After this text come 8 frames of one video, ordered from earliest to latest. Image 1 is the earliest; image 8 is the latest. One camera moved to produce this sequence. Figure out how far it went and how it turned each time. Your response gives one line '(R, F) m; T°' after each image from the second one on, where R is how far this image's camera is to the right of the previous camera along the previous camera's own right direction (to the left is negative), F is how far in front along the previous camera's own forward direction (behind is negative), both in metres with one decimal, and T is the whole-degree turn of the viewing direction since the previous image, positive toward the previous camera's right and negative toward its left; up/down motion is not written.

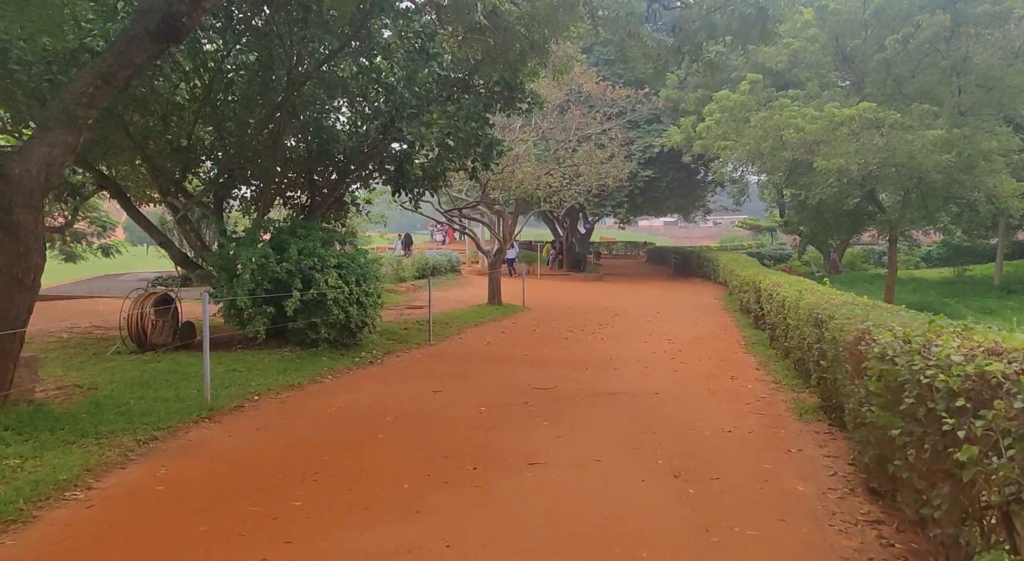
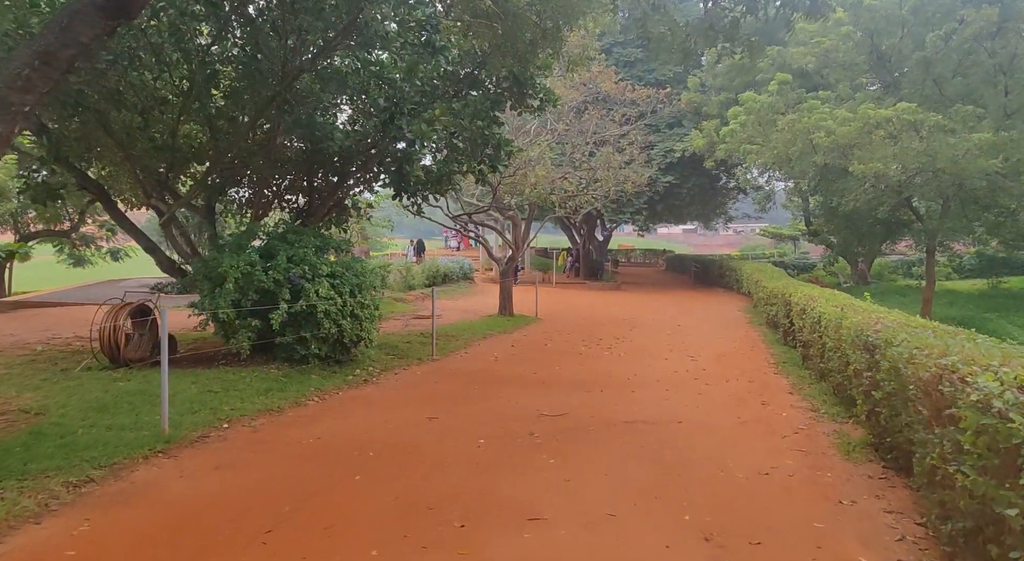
(+0.1, +0.9) m; -1°
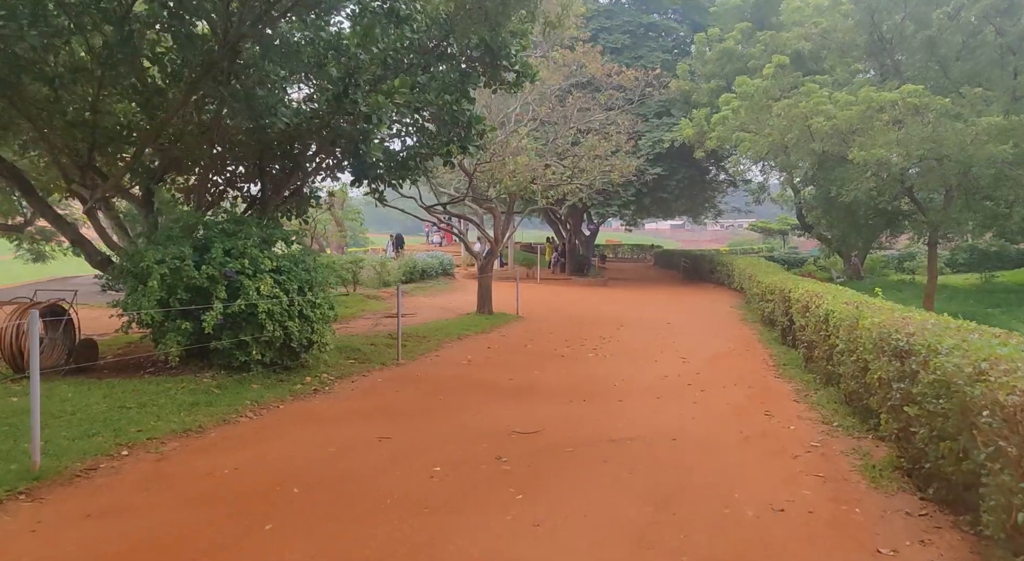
(+0.2, +1.1) m; +1°
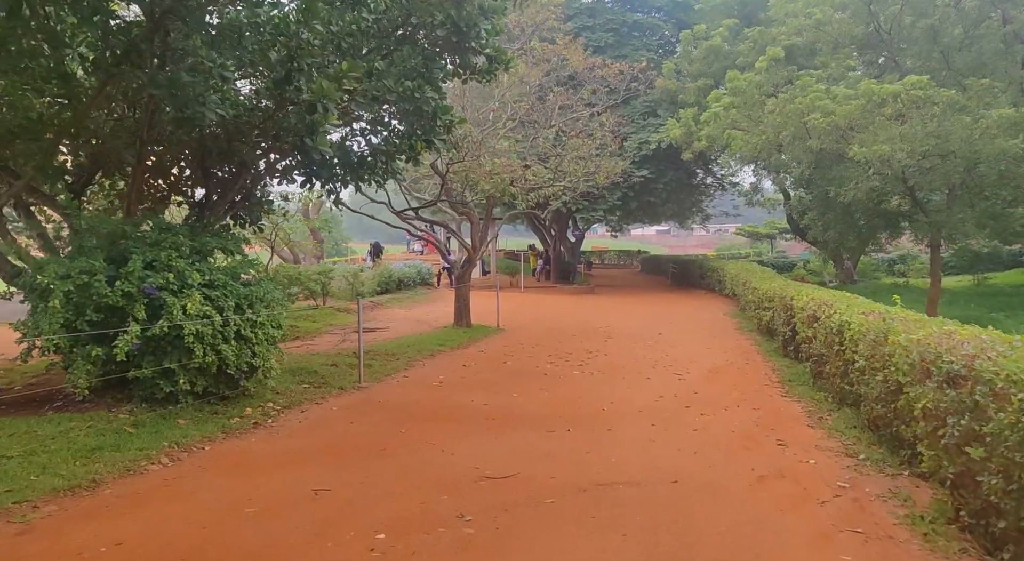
(+0.1, +1.1) m; +1°
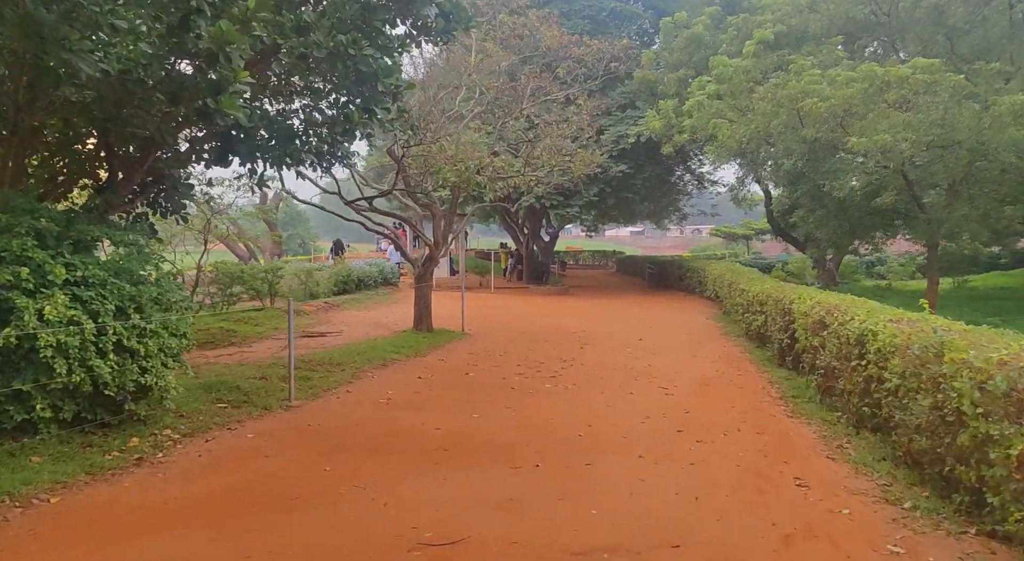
(+0.1, +1.4) m; +2°
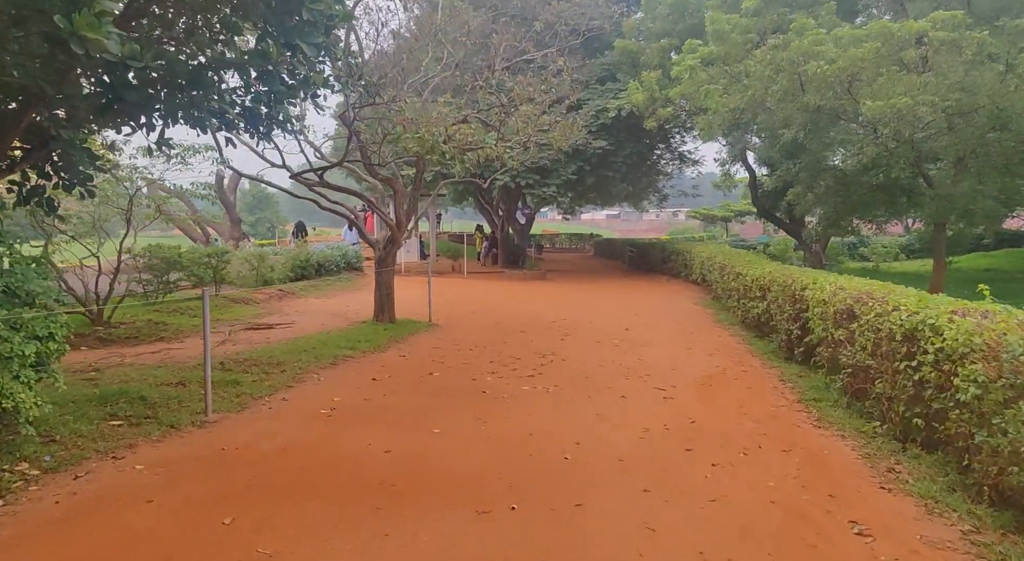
(+0.1, +1.4) m; +2°
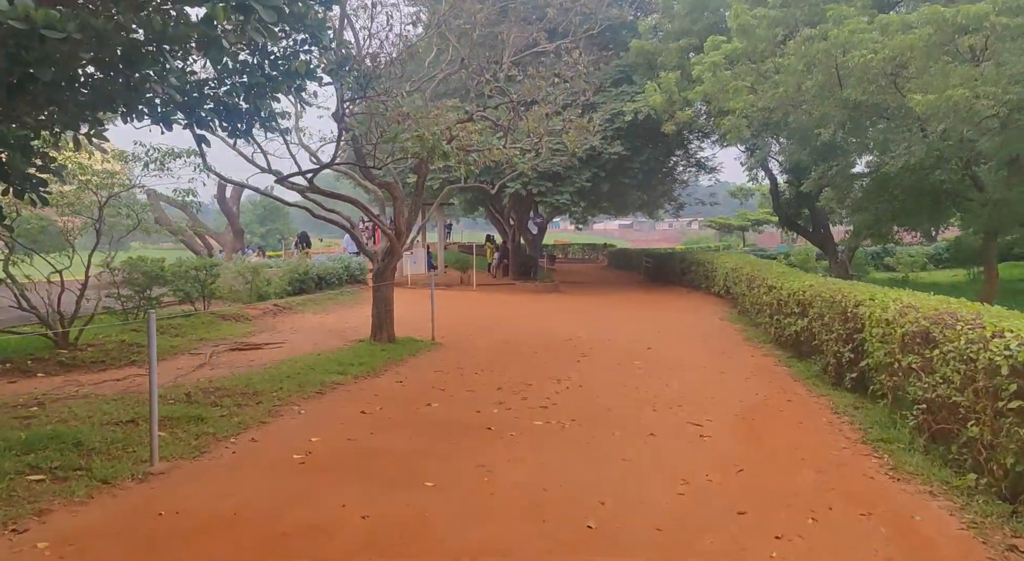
(0.0, +1.1) m; -1°
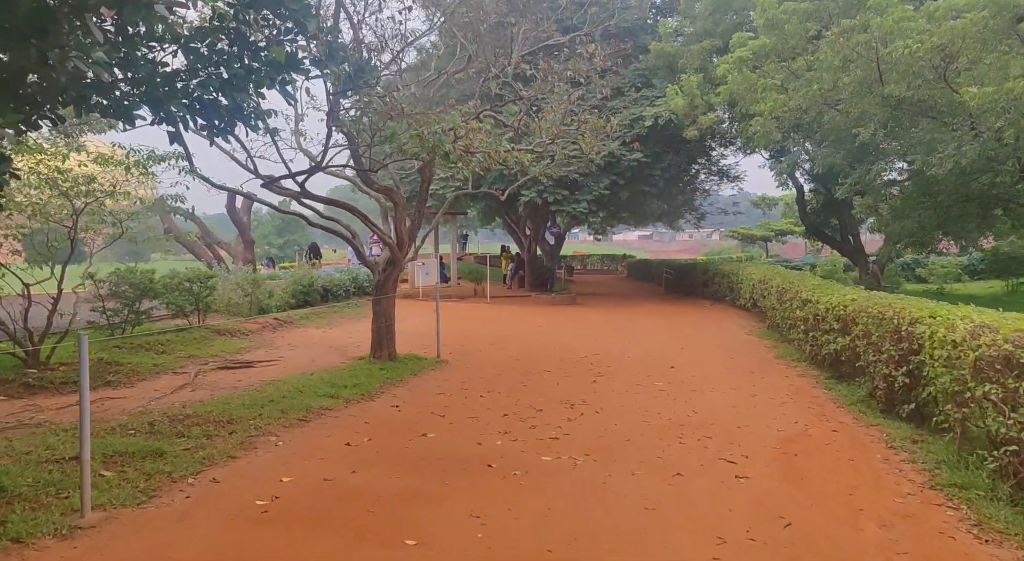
(+0.1, +0.9) m; -1°
